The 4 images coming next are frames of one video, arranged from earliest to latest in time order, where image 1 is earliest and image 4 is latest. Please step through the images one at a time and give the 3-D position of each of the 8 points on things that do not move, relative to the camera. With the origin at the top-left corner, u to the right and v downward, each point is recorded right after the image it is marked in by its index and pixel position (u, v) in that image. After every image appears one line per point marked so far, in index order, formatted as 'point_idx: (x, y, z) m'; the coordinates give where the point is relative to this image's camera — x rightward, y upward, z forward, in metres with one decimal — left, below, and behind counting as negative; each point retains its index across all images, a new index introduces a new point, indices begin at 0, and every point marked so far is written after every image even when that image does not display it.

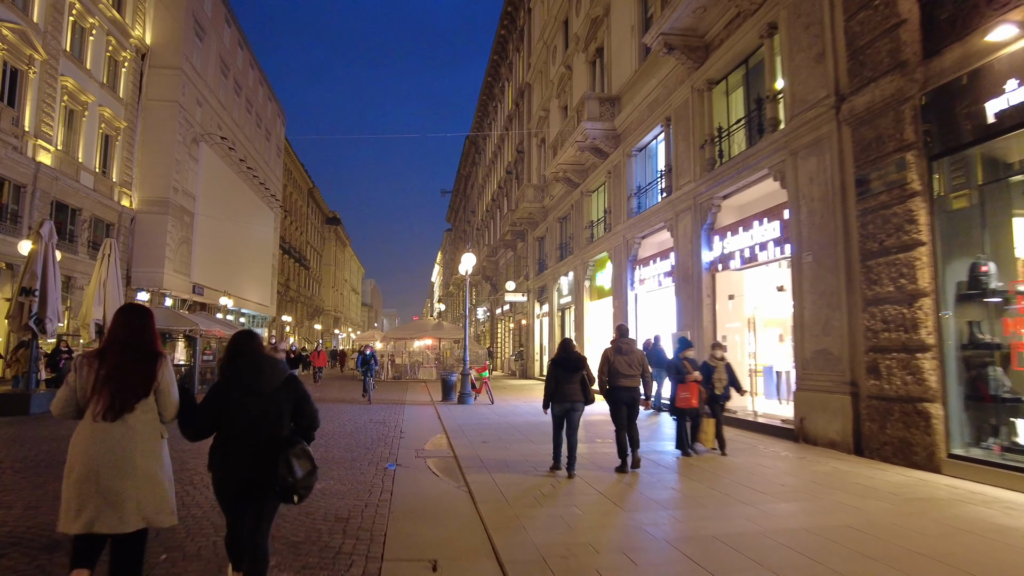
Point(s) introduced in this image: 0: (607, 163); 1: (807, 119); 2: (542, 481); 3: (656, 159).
0: (+3.0, +3.9, +18.4) m
1: (+4.6, +2.6, +9.2) m
2: (+0.3, -2.3, +7.3) m
3: (+3.9, +3.5, +15.8) m
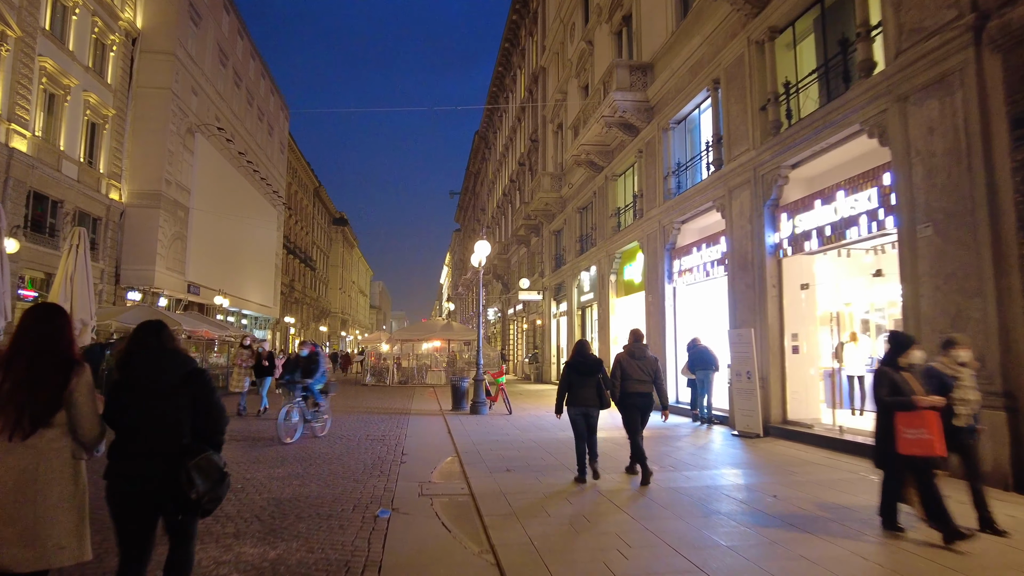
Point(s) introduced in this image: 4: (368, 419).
0: (+3.5, +4.1, +16.3) m
1: (+4.9, +2.9, +7.1) m
2: (+0.6, -2.1, +5.3) m
3: (+4.4, +3.6, +13.8) m
4: (-3.3, -3.0, +13.5) m
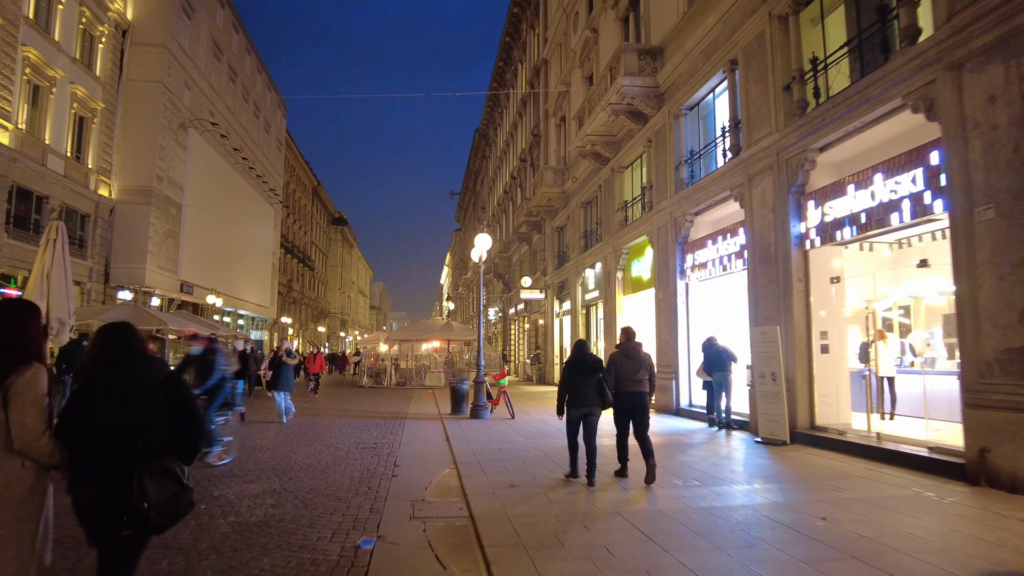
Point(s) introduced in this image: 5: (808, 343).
0: (+3.5, +4.1, +15.5) m
1: (+5.0, +3.0, +6.3) m
2: (+0.7, -2.0, +4.4) m
3: (+4.4, +3.7, +12.9) m
4: (-3.2, -2.9, +12.7) m
5: (+4.7, -0.9, +9.5) m
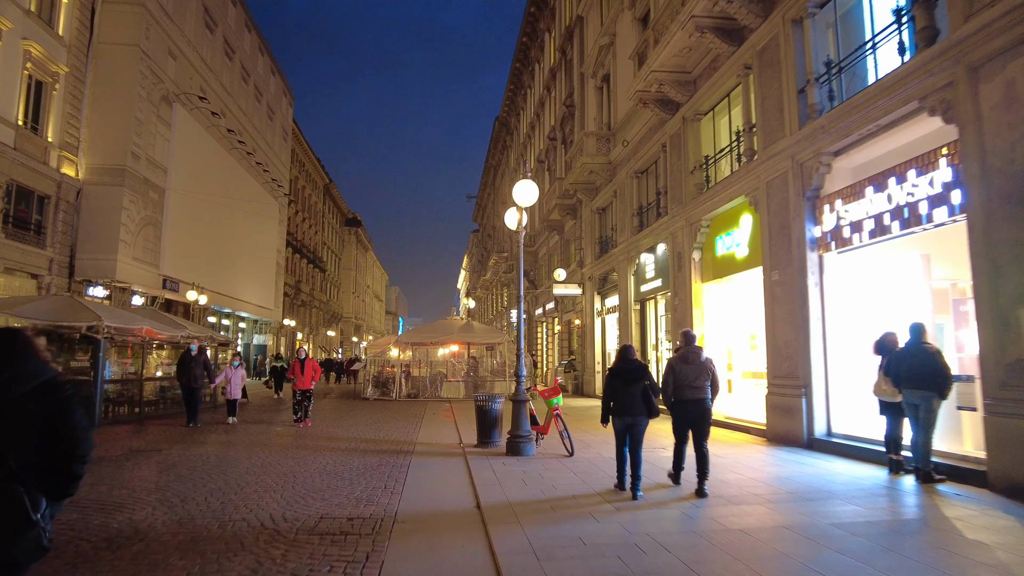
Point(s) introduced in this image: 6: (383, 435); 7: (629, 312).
0: (+4.4, +4.5, +11.3) m
1: (+5.6, +3.4, +2.0) m
2: (+1.3, -1.5, +0.2) m
3: (+5.2, +4.1, +8.7) m
4: (-2.4, -2.5, +8.6) m
5: (+5.5, -0.4, +5.1) m
6: (-2.5, -2.8, +11.3) m
7: (+3.5, -0.7, +17.5) m
